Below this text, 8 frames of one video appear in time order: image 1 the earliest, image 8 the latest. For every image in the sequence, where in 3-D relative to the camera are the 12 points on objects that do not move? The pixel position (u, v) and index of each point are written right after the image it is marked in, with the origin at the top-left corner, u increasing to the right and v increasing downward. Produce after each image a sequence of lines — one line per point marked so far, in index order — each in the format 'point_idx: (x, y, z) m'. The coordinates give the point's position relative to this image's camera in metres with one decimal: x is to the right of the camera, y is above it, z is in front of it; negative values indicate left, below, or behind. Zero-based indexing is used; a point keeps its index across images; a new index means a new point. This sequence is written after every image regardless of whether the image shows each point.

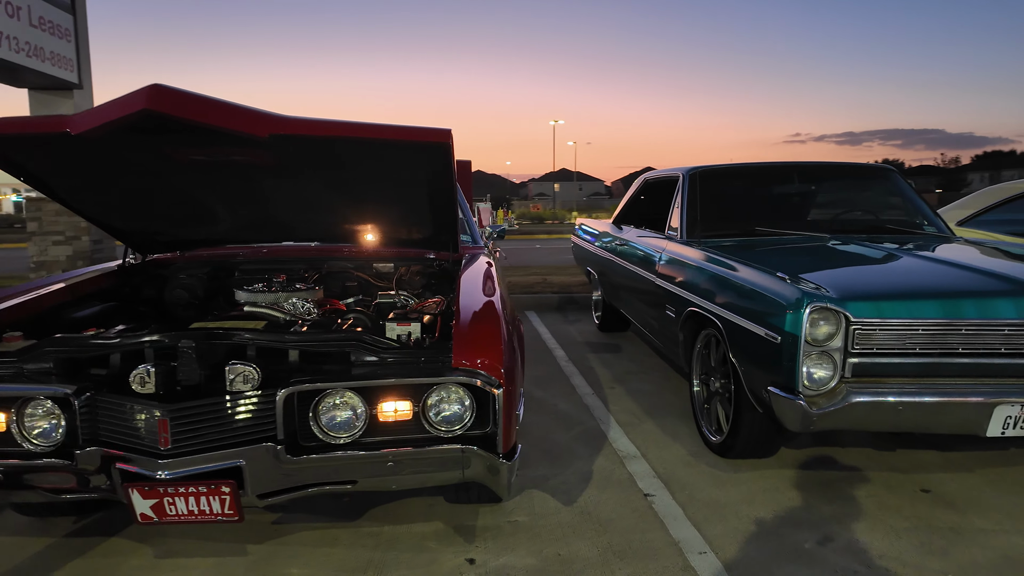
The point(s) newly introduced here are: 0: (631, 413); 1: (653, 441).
0: (+0.7, -0.8, +4.2) m
1: (+0.8, -0.8, +3.7) m
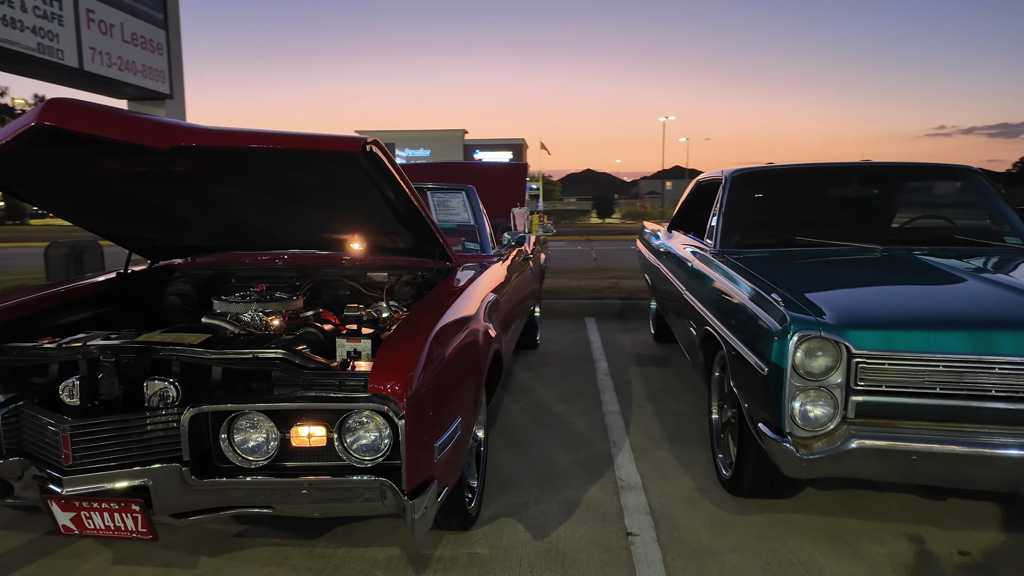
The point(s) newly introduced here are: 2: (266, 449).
0: (+0.8, -0.8, +3.9) m
1: (+0.8, -0.9, +3.4) m
2: (-0.7, -0.5, +2.1) m
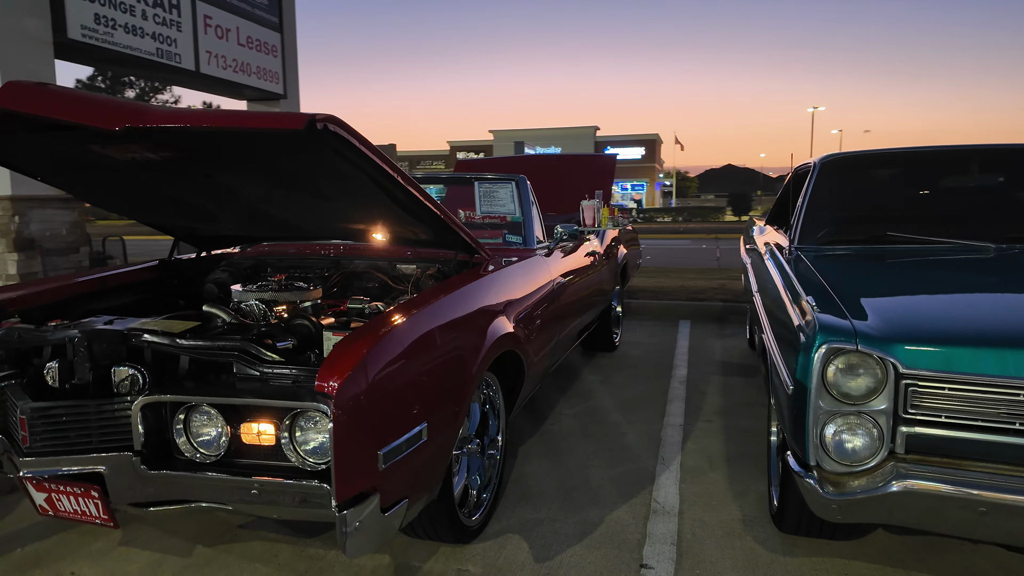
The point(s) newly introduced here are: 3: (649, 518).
0: (+1.0, -0.9, +3.5) m
1: (+0.9, -0.9, +3.0) m
2: (-0.8, -0.5, +2.0) m
3: (+0.6, -0.9, +2.8) m
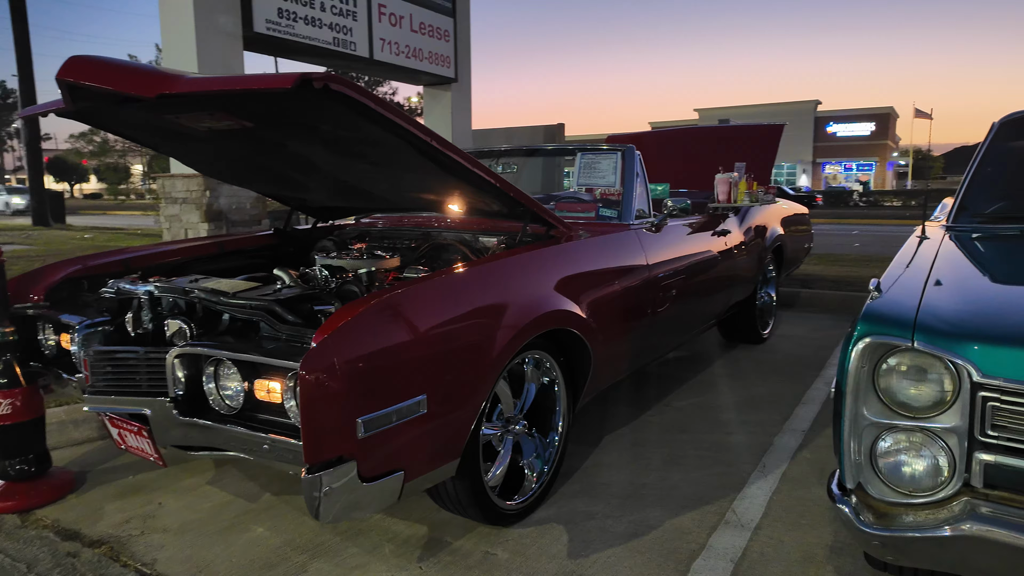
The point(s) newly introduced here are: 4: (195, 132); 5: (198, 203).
0: (+1.4, -0.8, +3.0) m
1: (+1.1, -0.9, +2.6) m
2: (-0.8, -0.3, +2.1) m
3: (+0.7, -0.9, +2.5) m
4: (-1.2, +0.6, +2.5) m
5: (-2.8, +0.8, +6.1) m
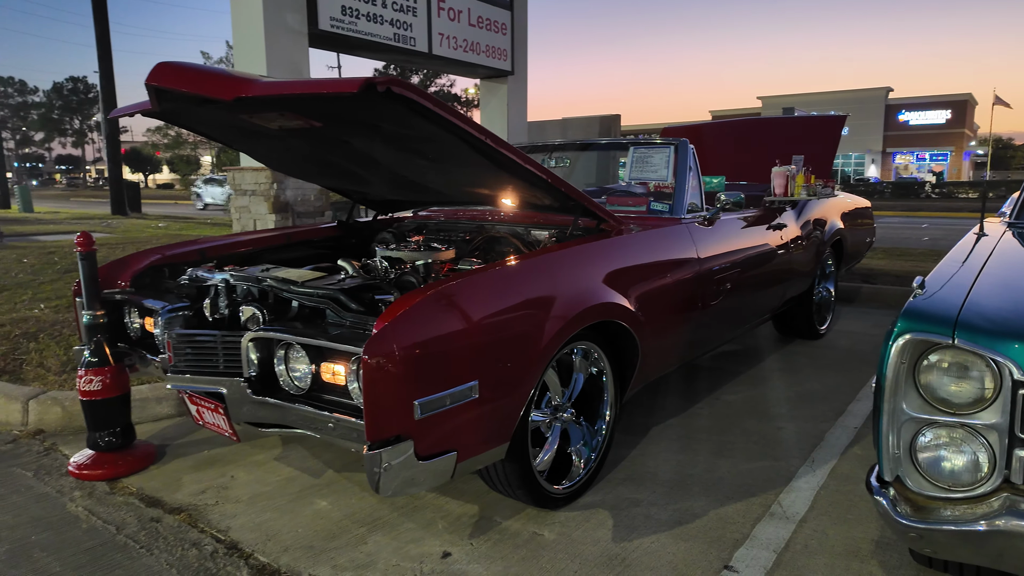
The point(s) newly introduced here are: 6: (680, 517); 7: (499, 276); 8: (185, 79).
0: (+1.6, -0.8, +3.0) m
1: (+1.3, -0.8, +2.6) m
2: (-0.7, -0.3, +2.2) m
3: (+0.9, -0.9, +2.5) m
4: (-1.0, +0.6, +2.7) m
5: (-2.3, +0.9, +6.4) m
6: (+0.6, -0.9, +2.5) m
7: (0.0, 0.0, +2.3) m
8: (-1.0, +0.7, +2.2) m
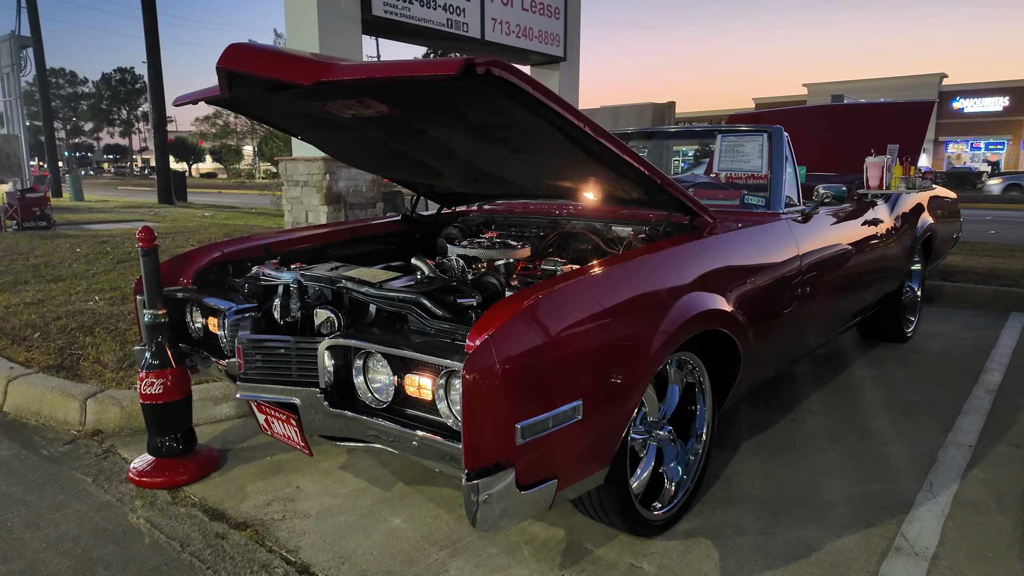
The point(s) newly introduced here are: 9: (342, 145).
0: (+1.9, -0.8, +2.7) m
1: (+1.6, -0.9, +2.3) m
2: (-0.4, -0.3, +2.0) m
3: (+1.2, -0.9, +2.2) m
4: (-0.6, +0.6, +2.5) m
5: (-1.8, +0.9, +6.2) m
6: (+0.9, -0.9, +2.3) m
7: (+0.3, 0.0, +2.0) m
8: (-0.7, +0.7, +2.0) m
9: (-0.7, +0.6, +2.9) m
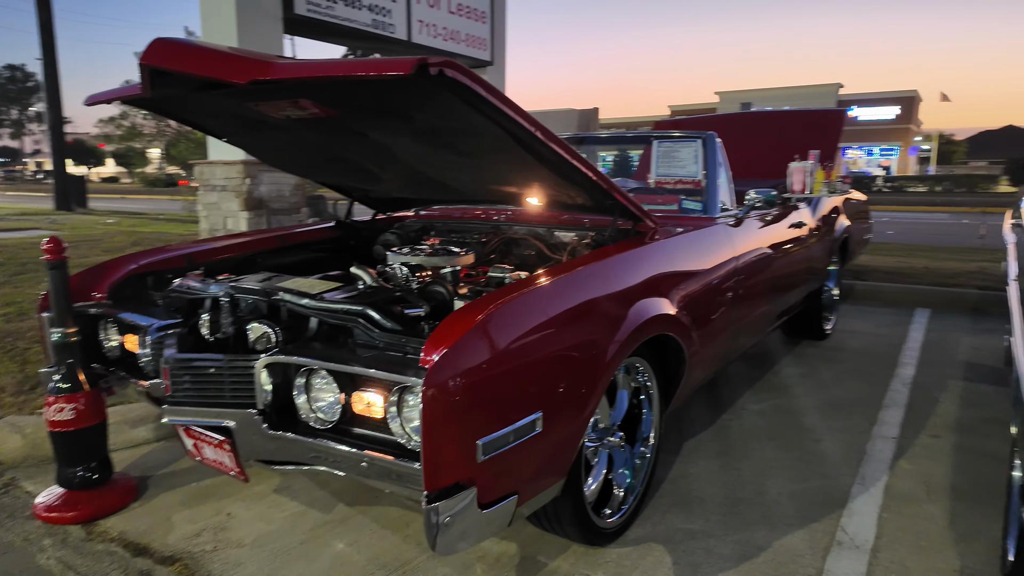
0: (+1.7, -0.8, +2.8) m
1: (+1.4, -0.9, +2.4) m
2: (-0.5, -0.3, +1.9) m
3: (+1.1, -0.9, +2.3) m
4: (-0.8, +0.6, +2.4) m
5: (-2.4, +0.9, +5.9) m
6: (+0.8, -0.9, +2.3) m
7: (+0.1, 0.0, +2.0) m
8: (-0.9, +0.6, +1.8) m
9: (-1.0, +0.6, +2.8) m
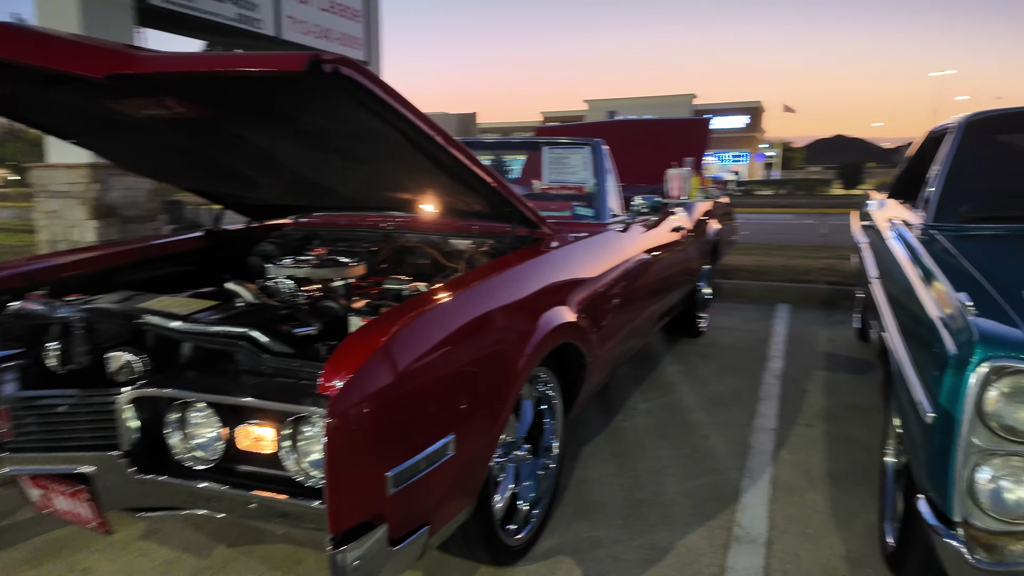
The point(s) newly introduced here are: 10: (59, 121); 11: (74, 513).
0: (+1.3, -0.8, +3.0) m
1: (+1.1, -0.9, +2.5) m
2: (-0.7, -0.4, +1.7) m
3: (+0.8, -0.9, +2.3) m
4: (-1.2, +0.5, +2.1) m
5: (-3.4, +0.7, +5.3) m
6: (+0.5, -0.9, +2.3) m
7: (-0.1, 0.0, +1.9) m
8: (-1.1, +0.6, +1.6) m
9: (-1.4, +0.5, +2.5) m
10: (-1.5, +0.5, +2.2) m
11: (-1.2, -0.6, +1.8) m
